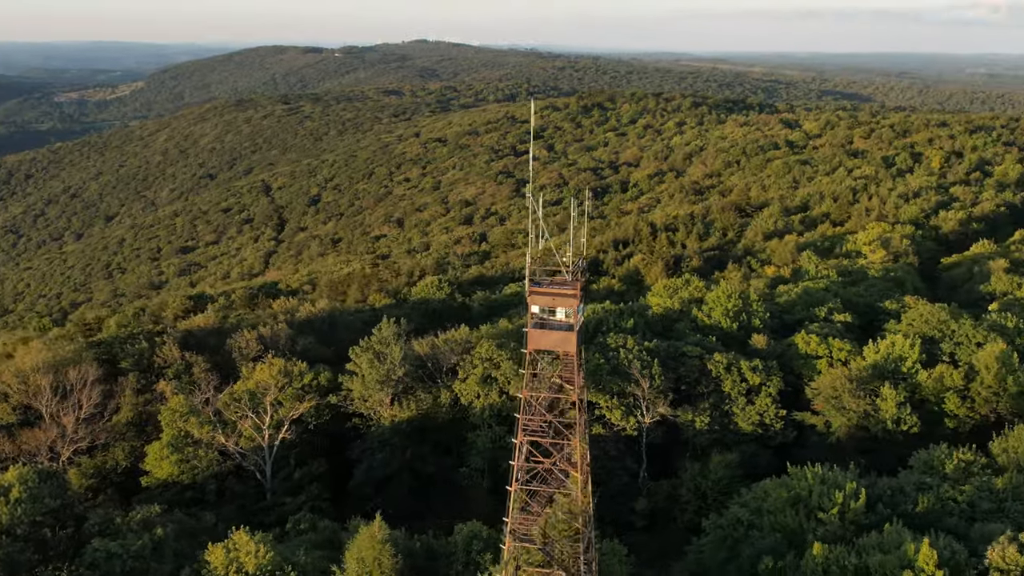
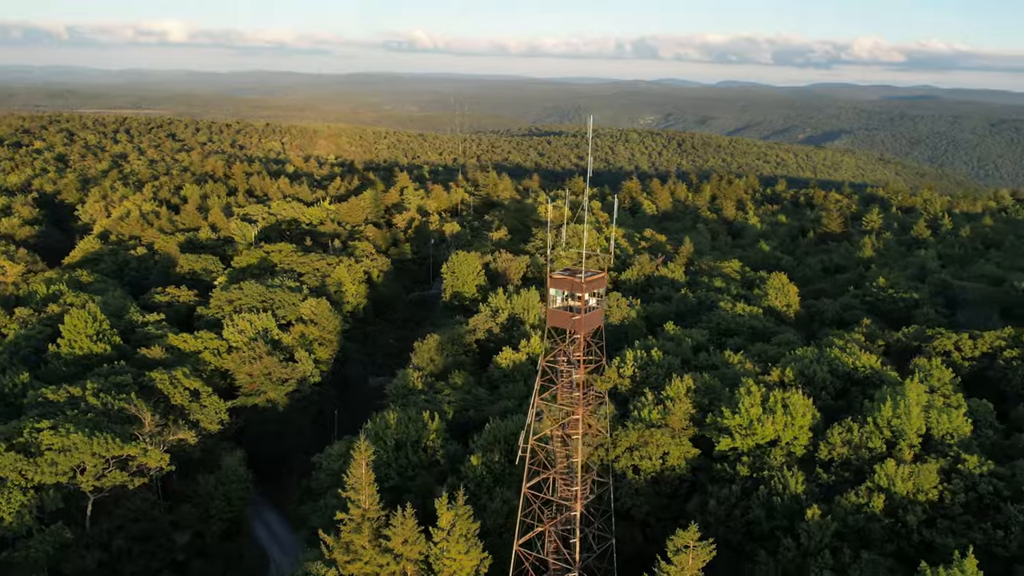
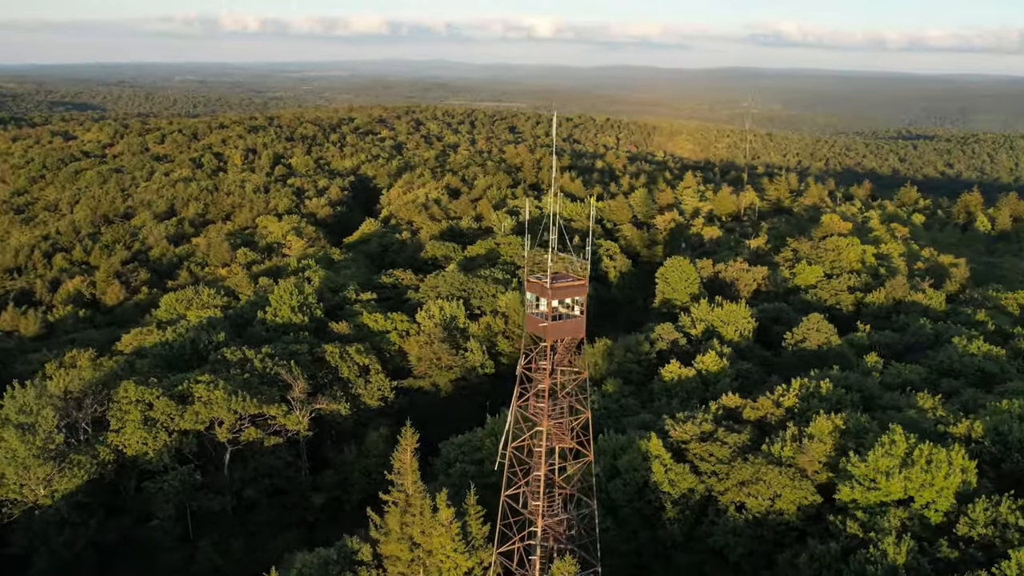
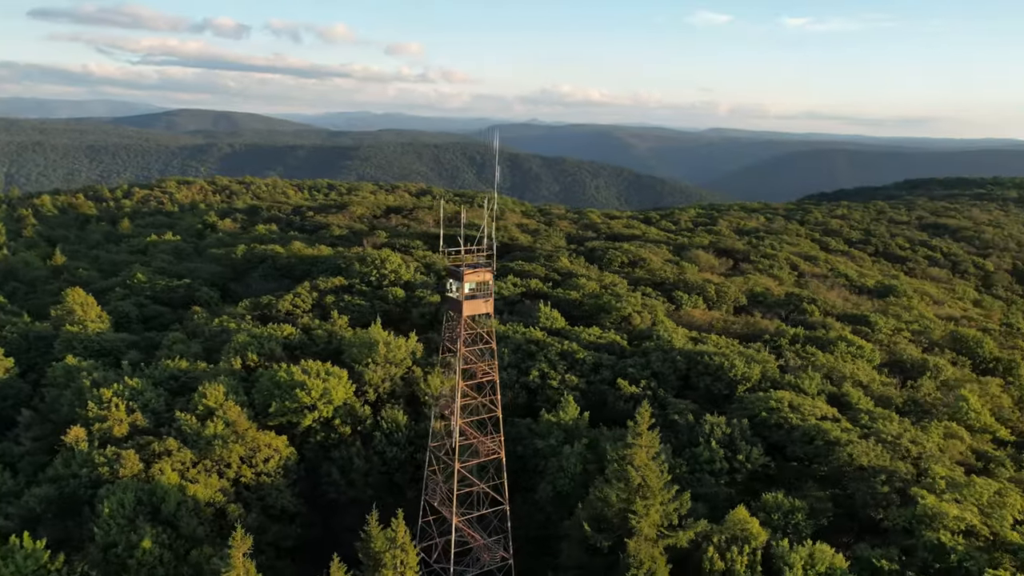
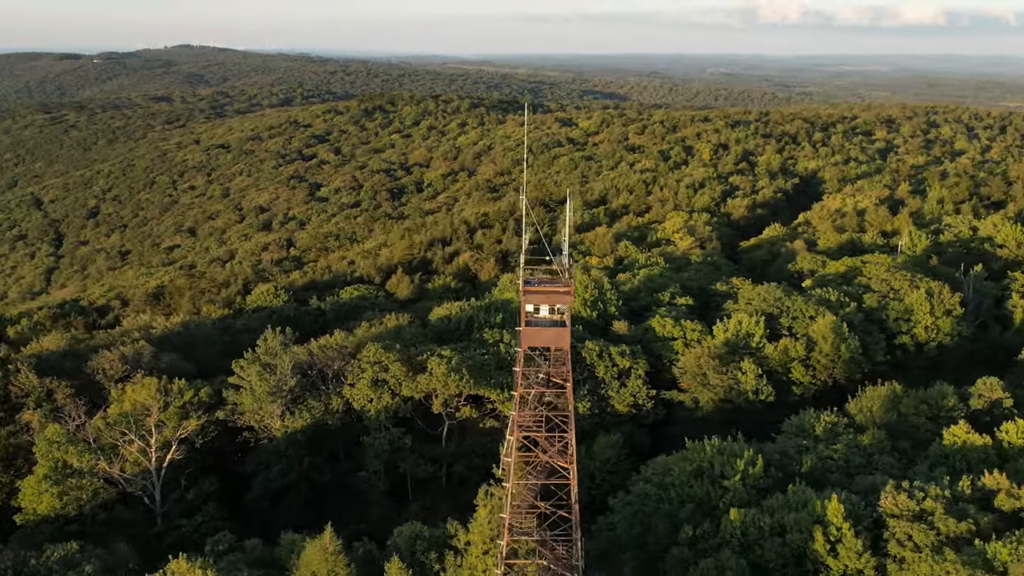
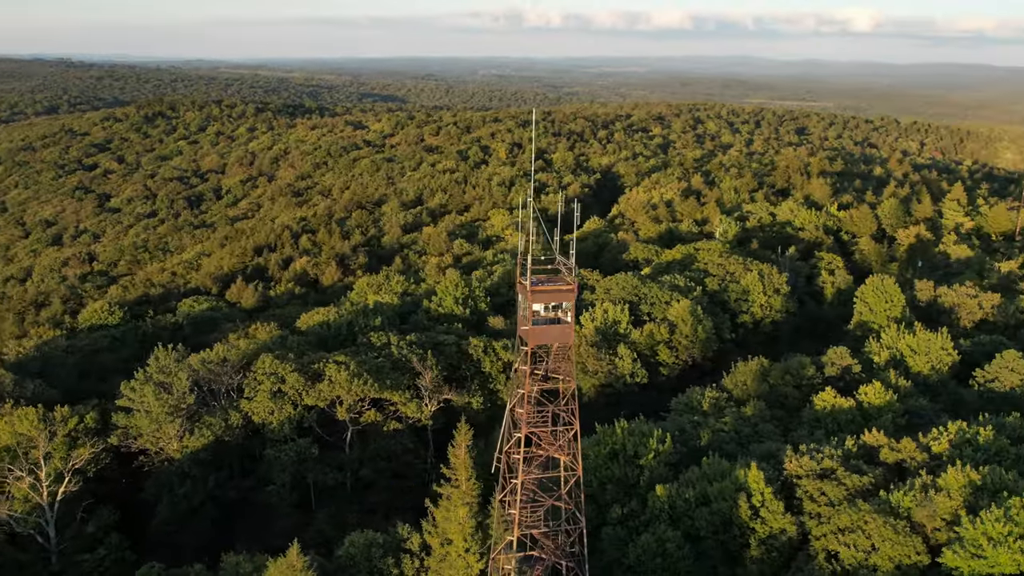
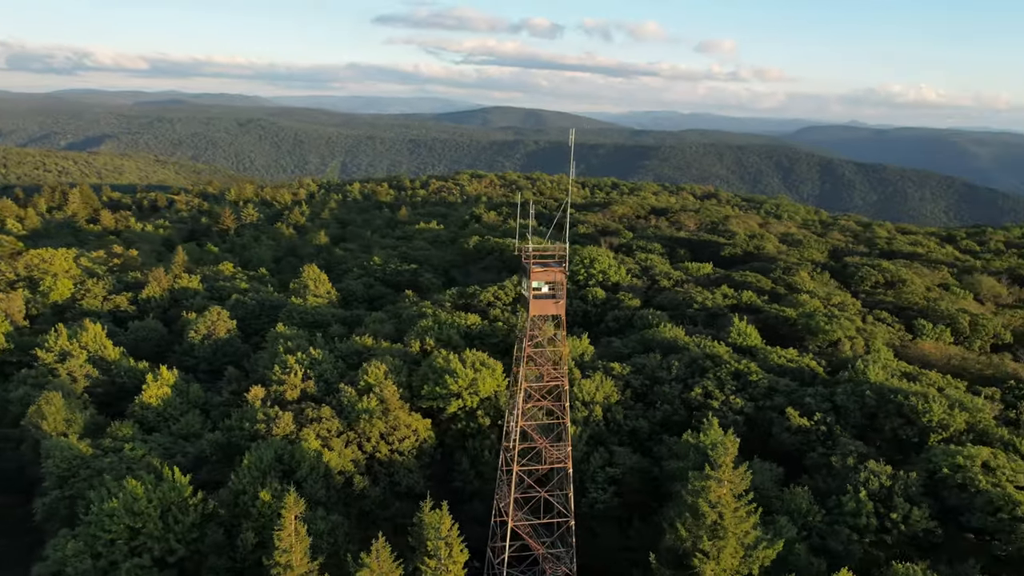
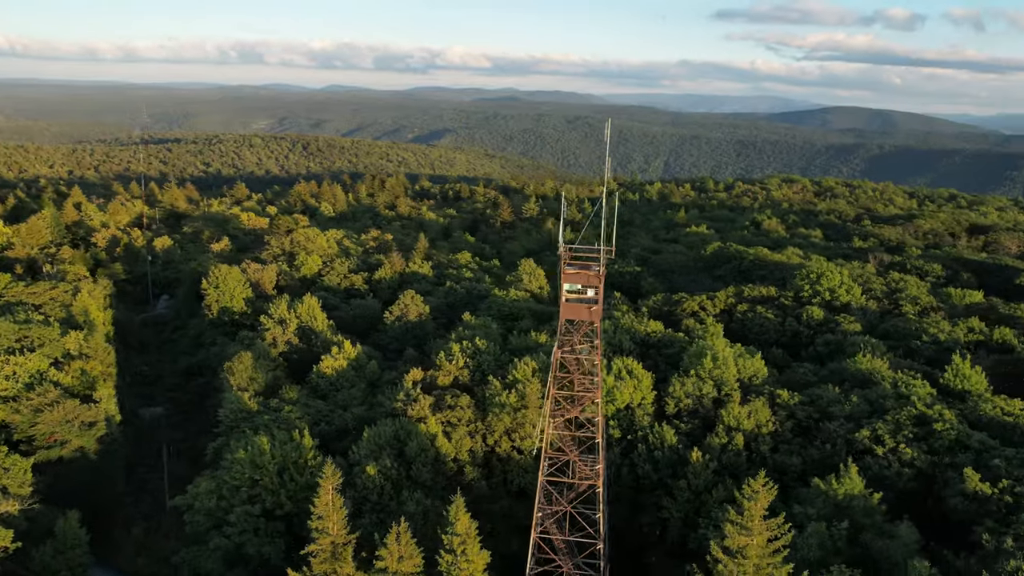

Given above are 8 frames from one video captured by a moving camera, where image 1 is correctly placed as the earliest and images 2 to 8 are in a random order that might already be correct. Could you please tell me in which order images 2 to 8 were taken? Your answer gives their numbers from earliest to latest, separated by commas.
5, 6, 3, 2, 8, 7, 4
